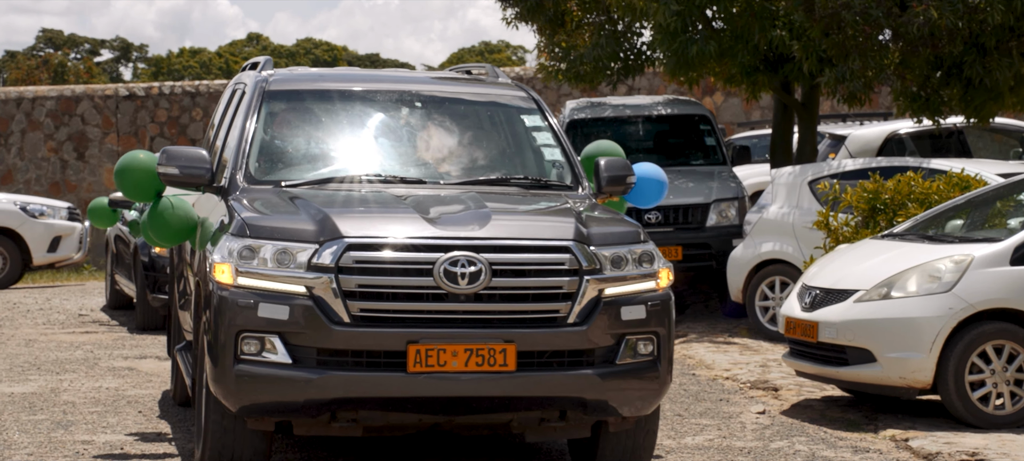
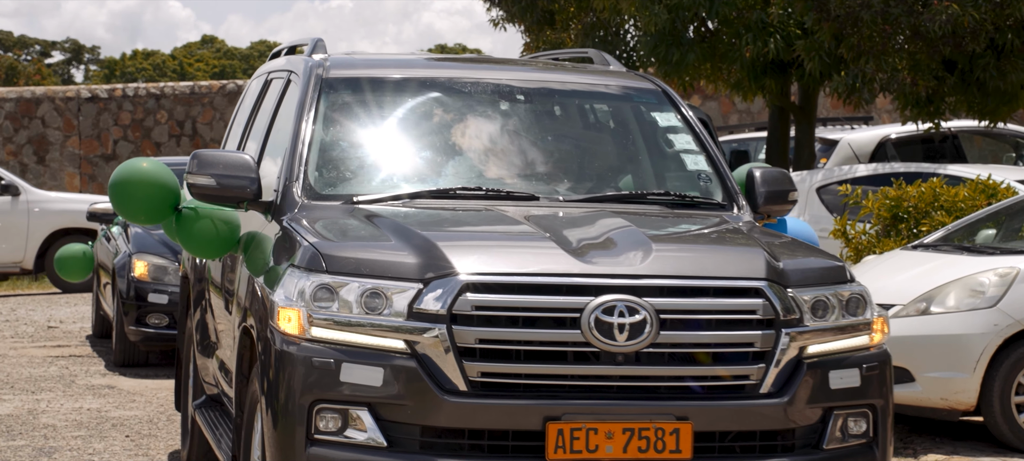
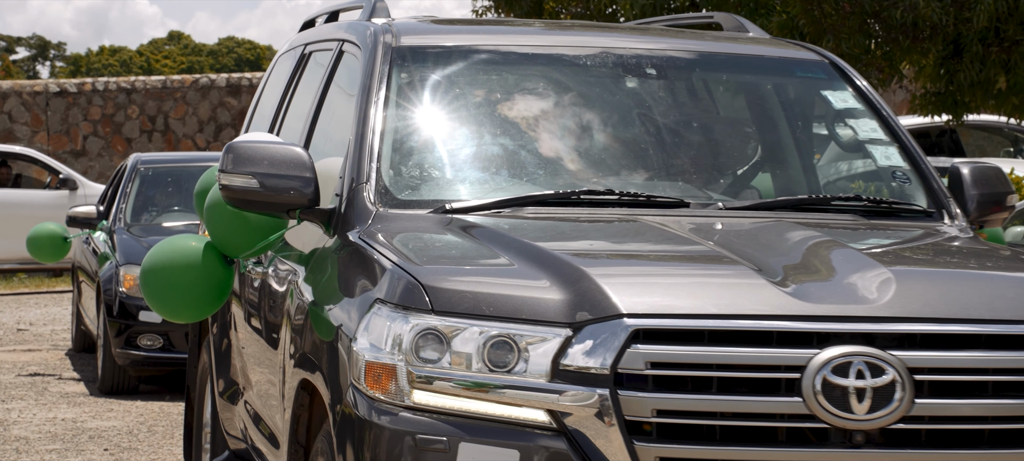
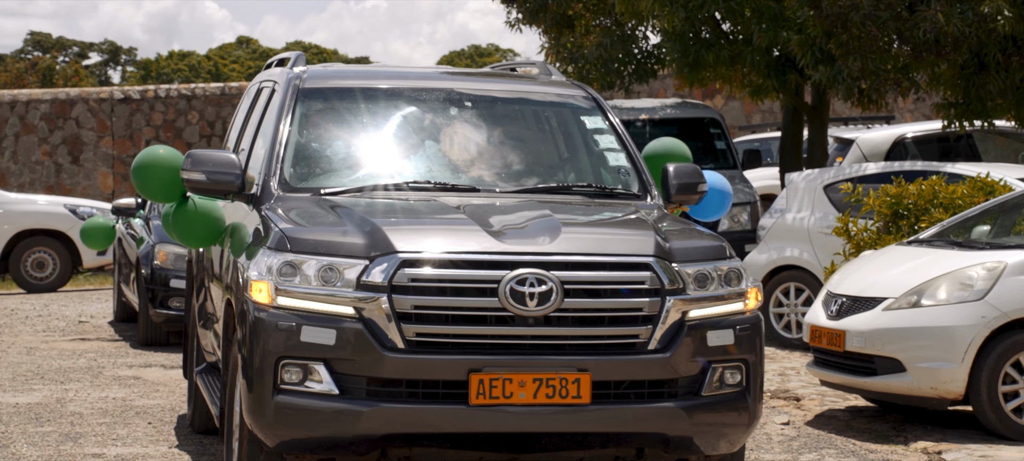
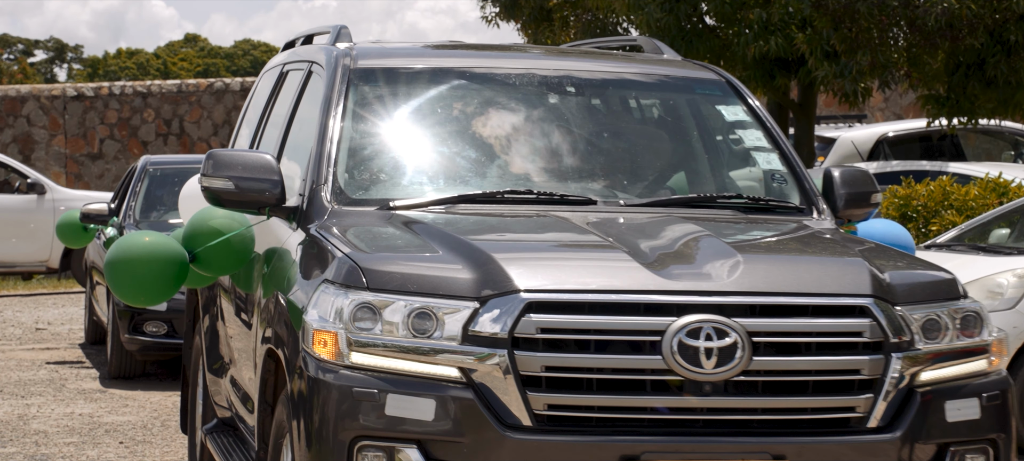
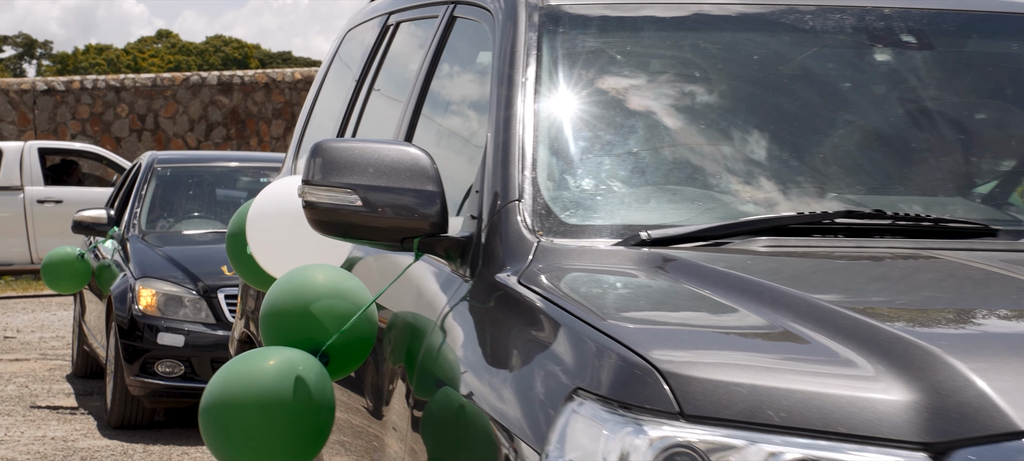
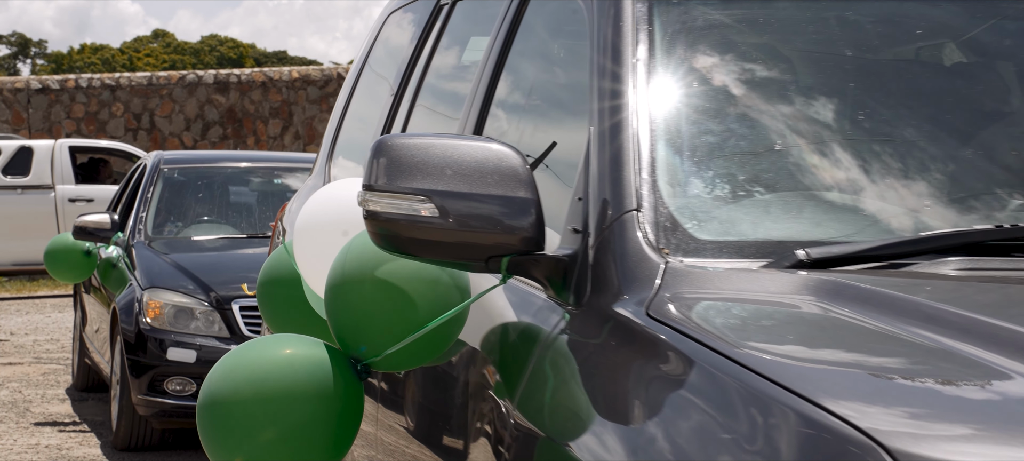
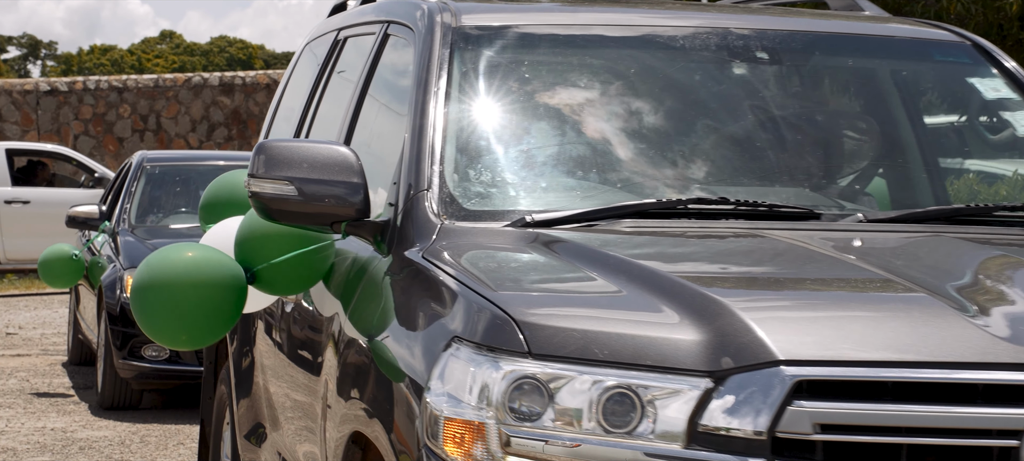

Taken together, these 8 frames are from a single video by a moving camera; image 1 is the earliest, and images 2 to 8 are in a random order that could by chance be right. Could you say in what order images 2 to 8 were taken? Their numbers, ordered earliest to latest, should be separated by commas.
4, 2, 5, 3, 8, 6, 7
